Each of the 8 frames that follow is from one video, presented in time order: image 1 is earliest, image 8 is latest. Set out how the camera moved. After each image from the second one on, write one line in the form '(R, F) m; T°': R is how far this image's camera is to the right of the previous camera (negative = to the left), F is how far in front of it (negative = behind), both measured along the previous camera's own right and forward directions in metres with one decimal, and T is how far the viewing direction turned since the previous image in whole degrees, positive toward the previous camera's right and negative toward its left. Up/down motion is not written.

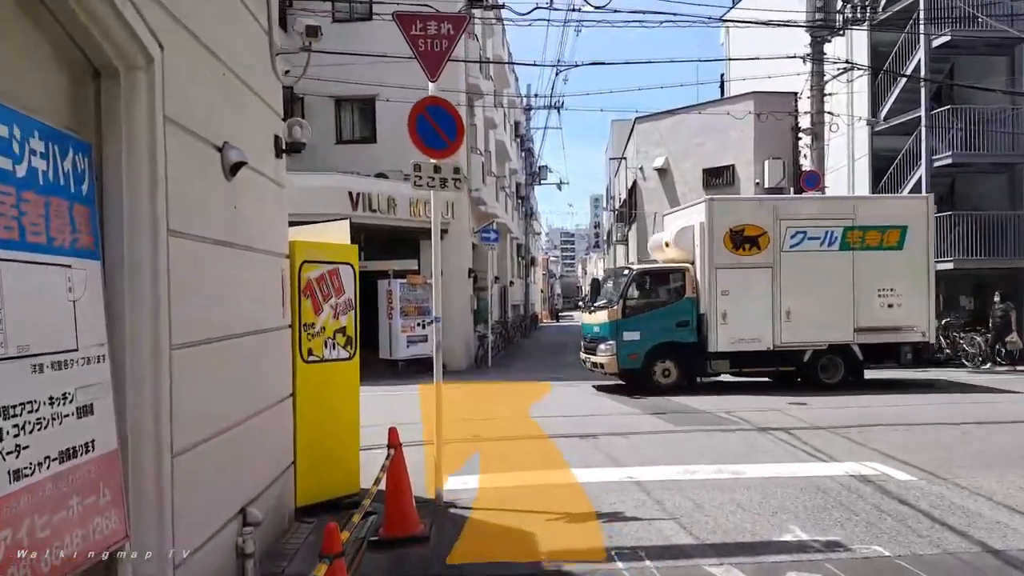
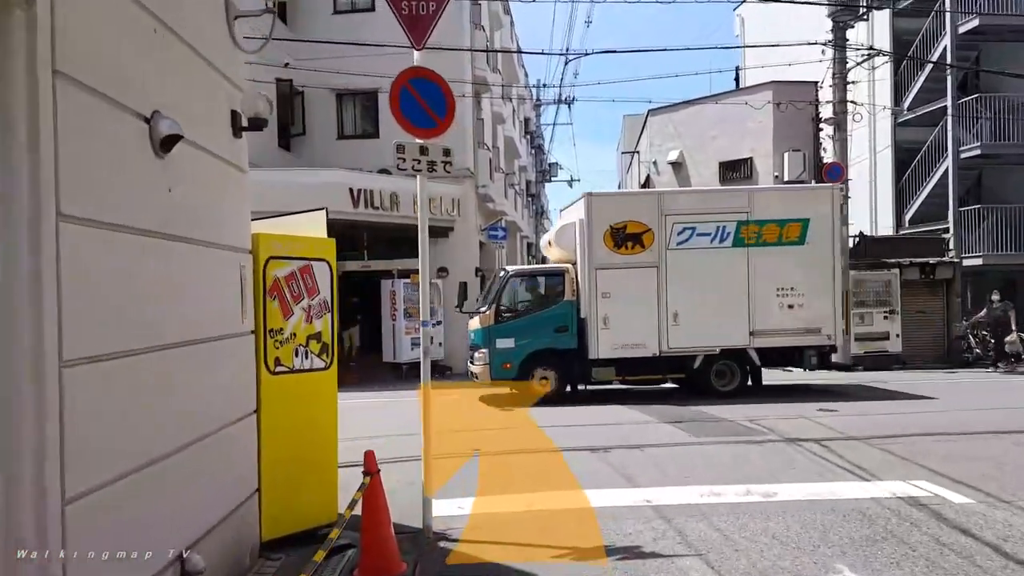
(+0.1, +0.8) m; -1°
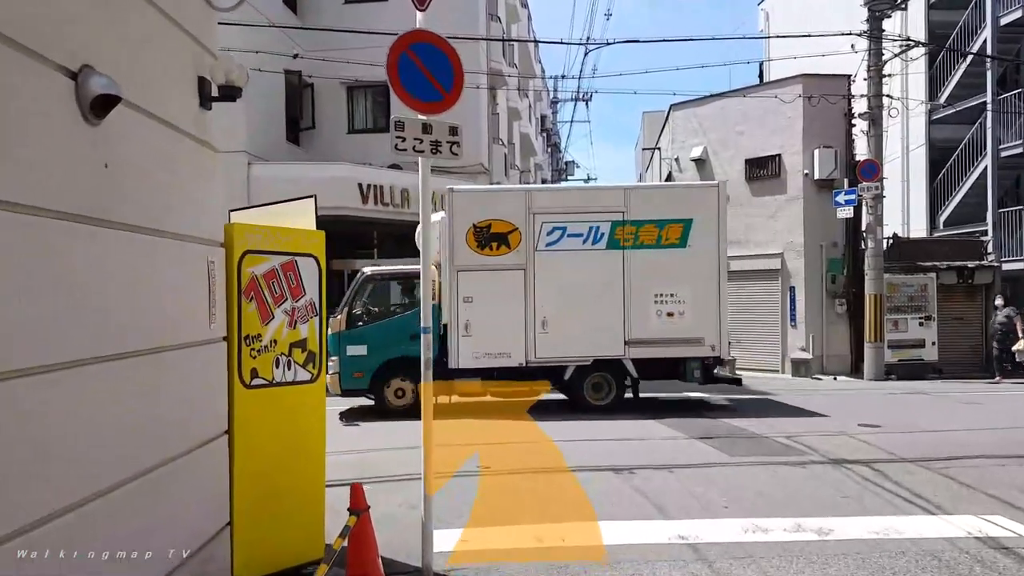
(0.0, +0.8) m; -1°
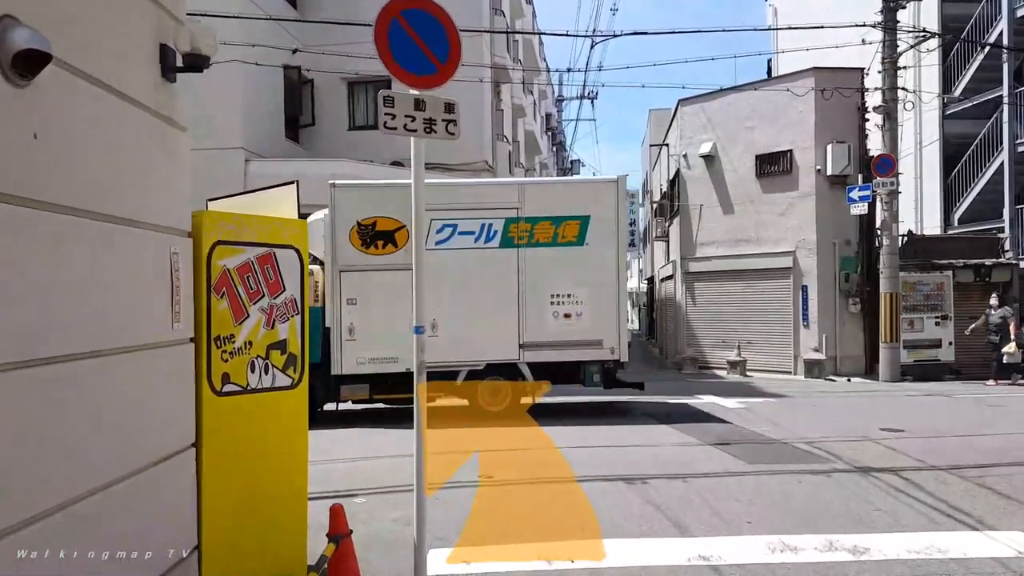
(0.0, +0.5) m; 0°
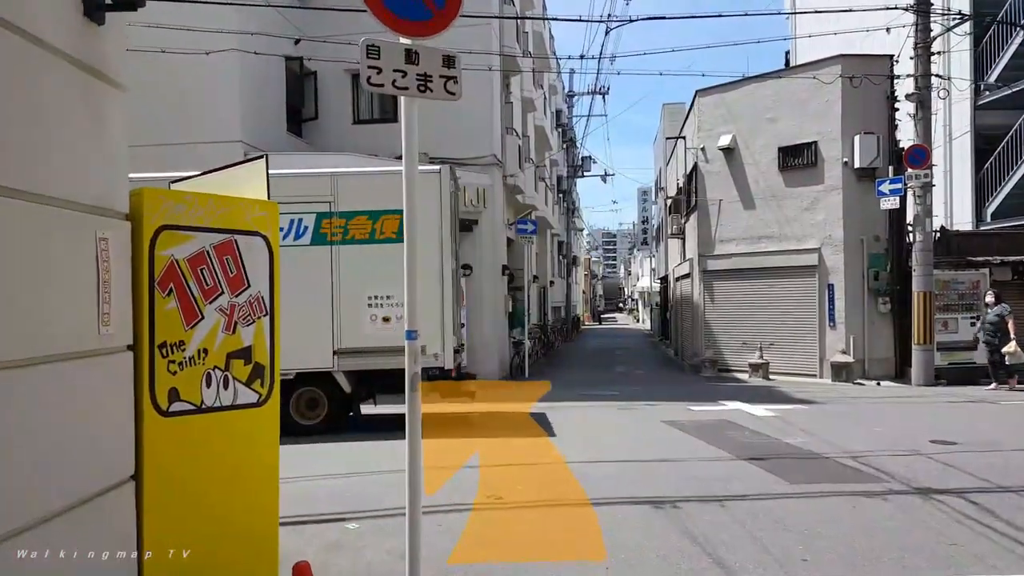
(0.0, +0.8) m; -1°
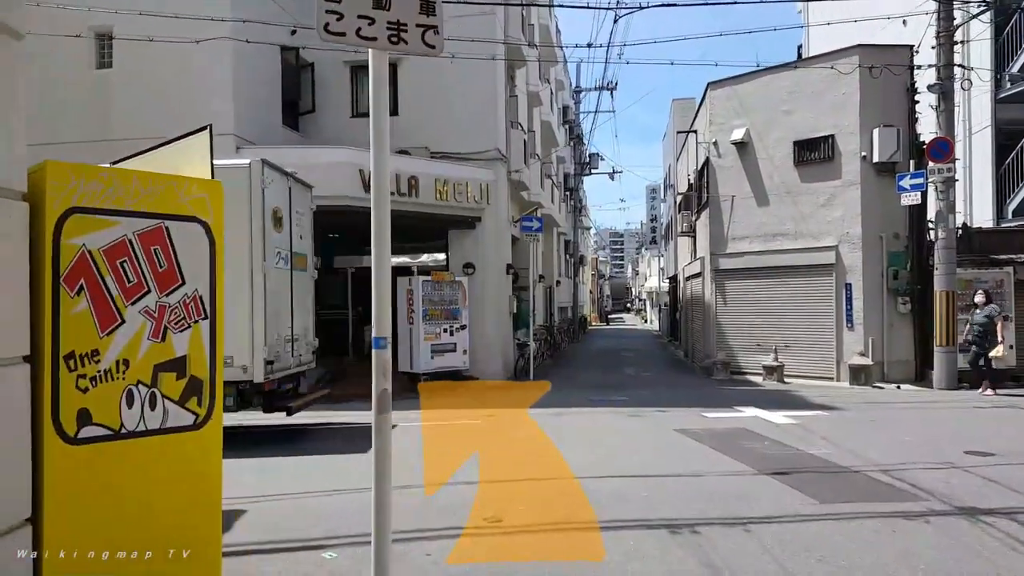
(0.0, +0.6) m; 0°
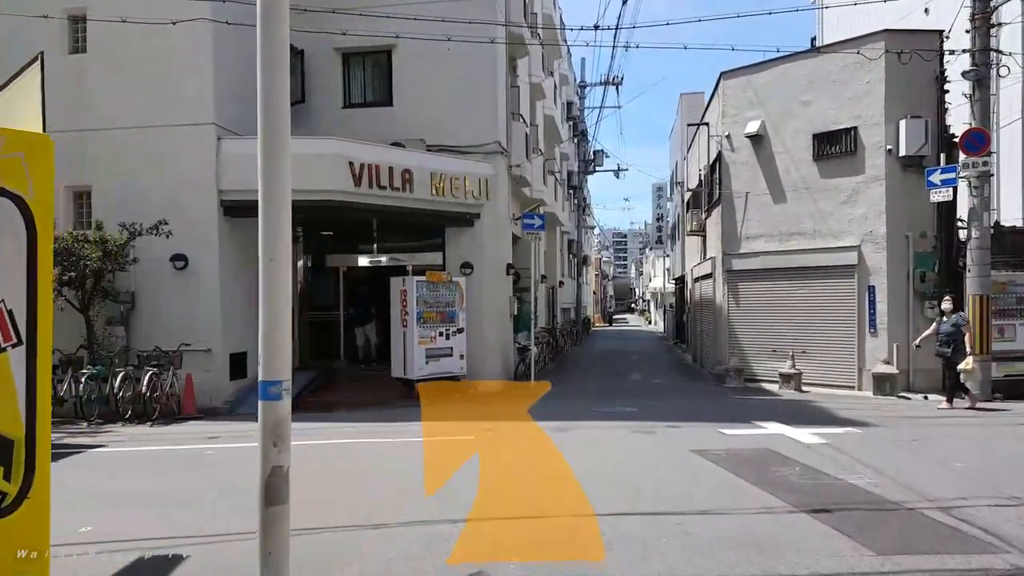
(0.0, +1.0) m; 0°
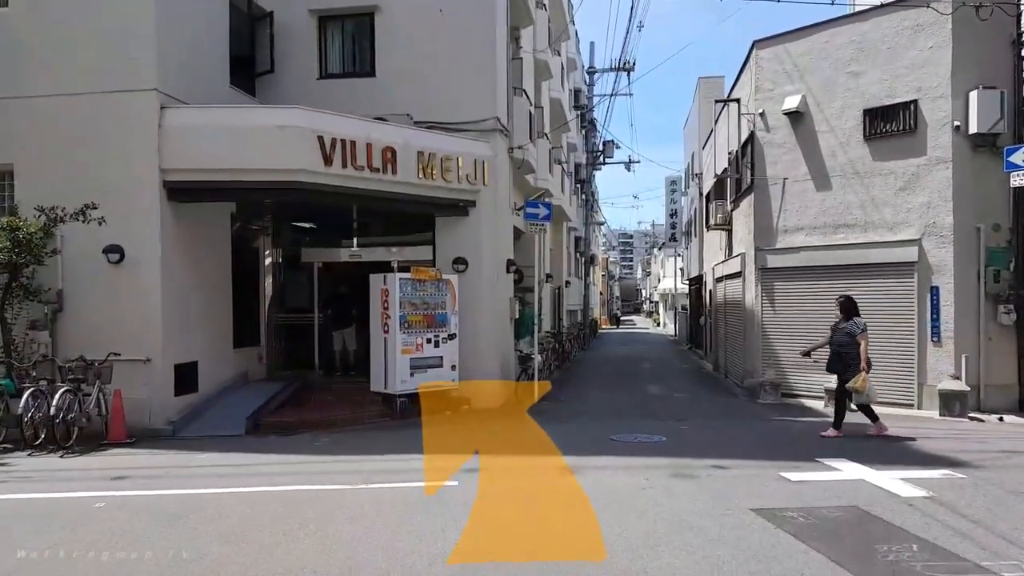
(+0.1, +2.2) m; 0°
